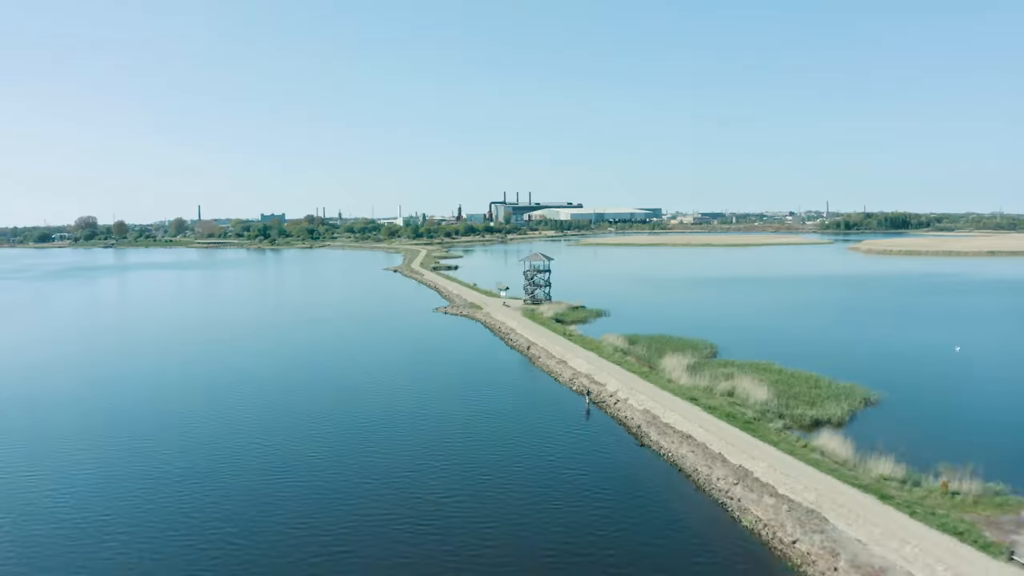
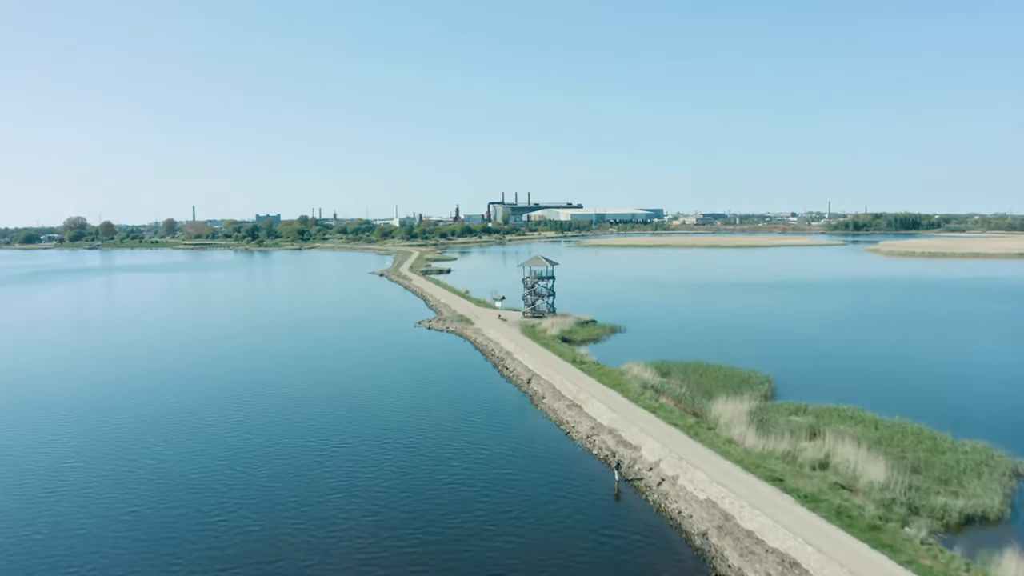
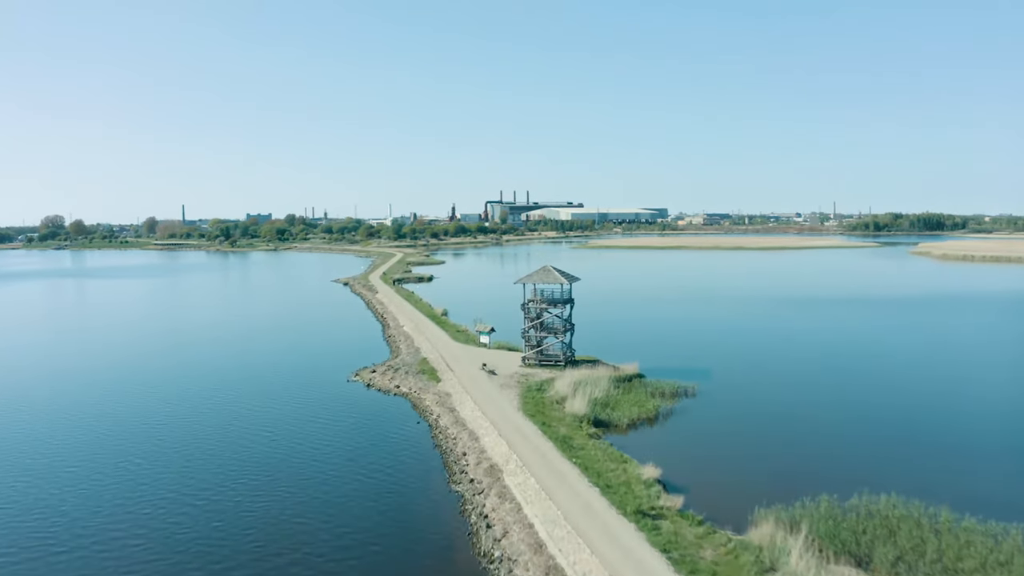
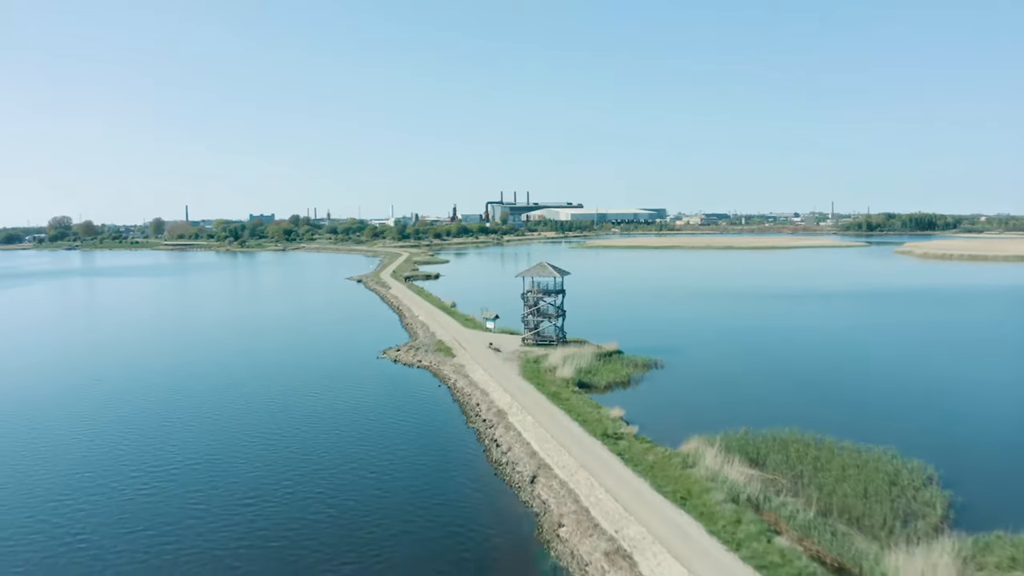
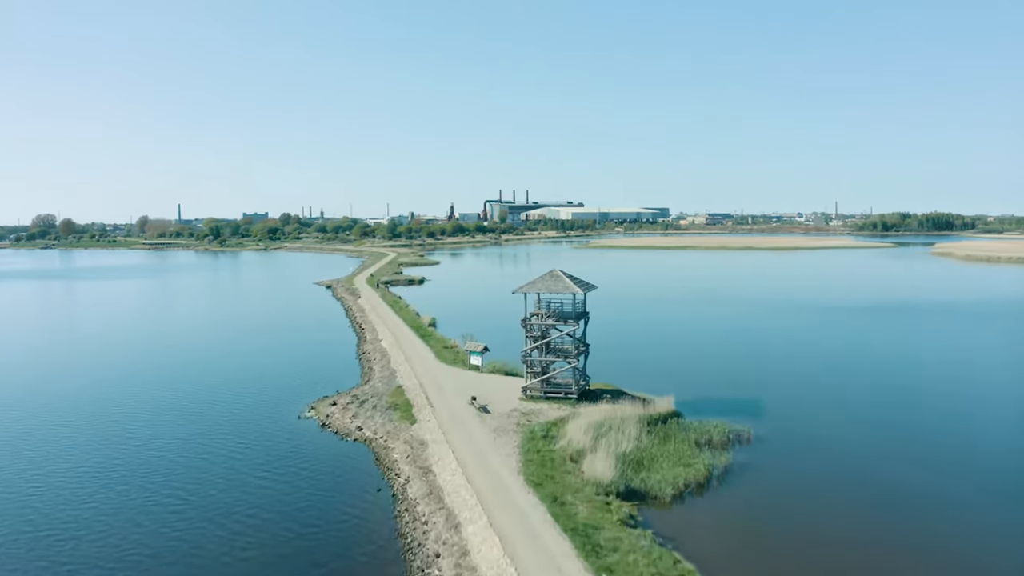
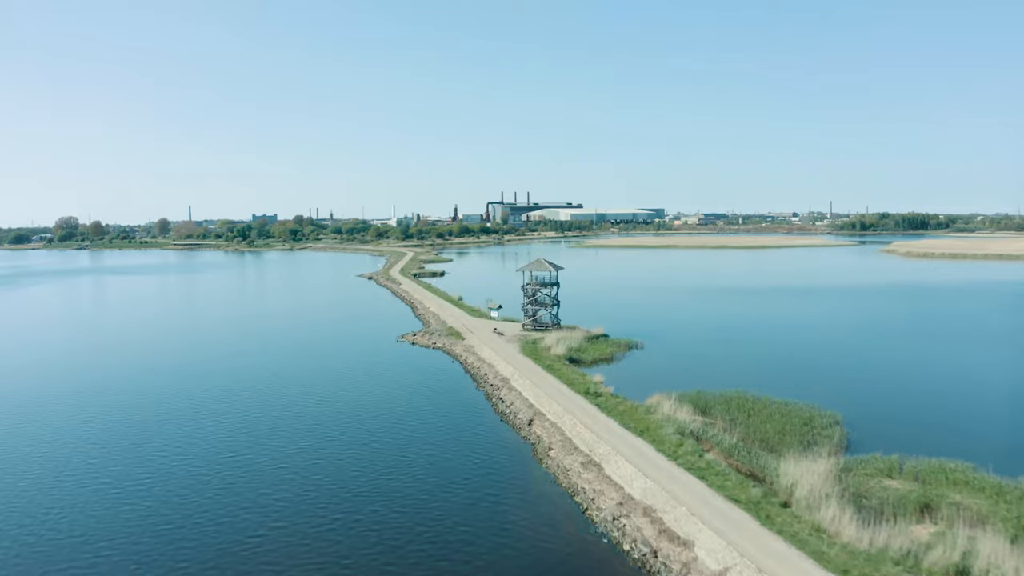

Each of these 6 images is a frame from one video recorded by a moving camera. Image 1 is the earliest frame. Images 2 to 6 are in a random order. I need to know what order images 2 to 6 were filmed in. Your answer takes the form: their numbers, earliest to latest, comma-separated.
2, 6, 4, 3, 5
